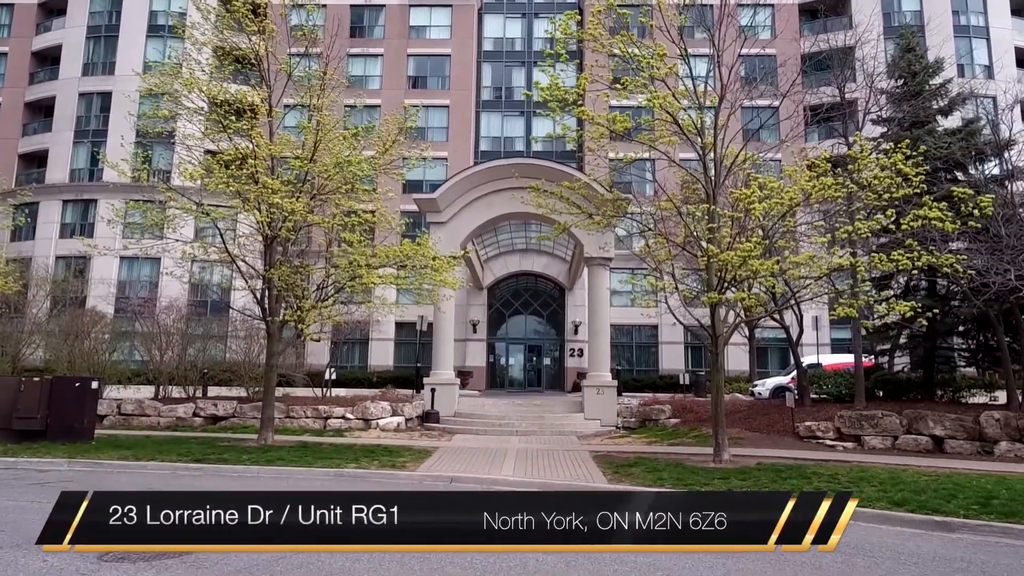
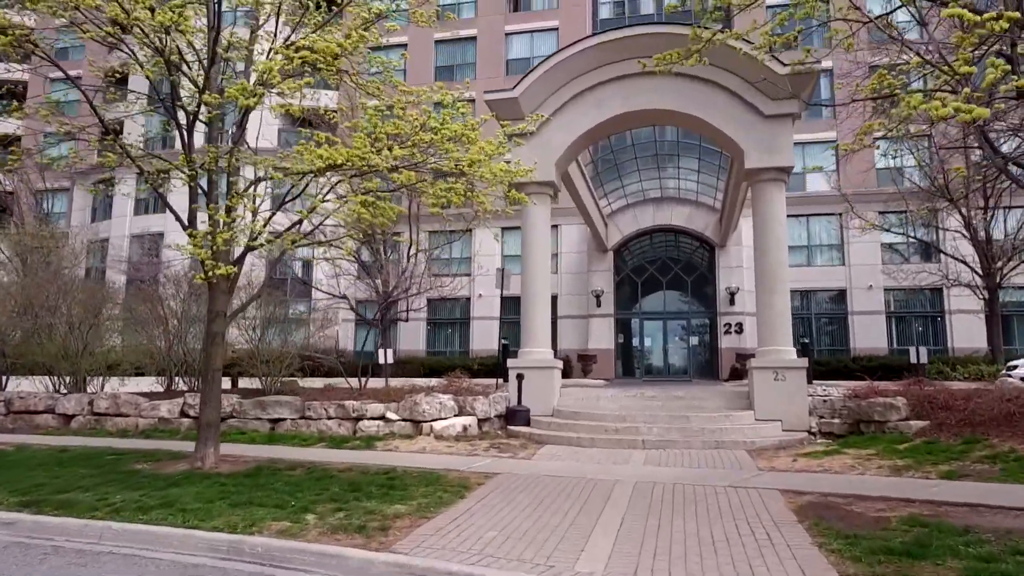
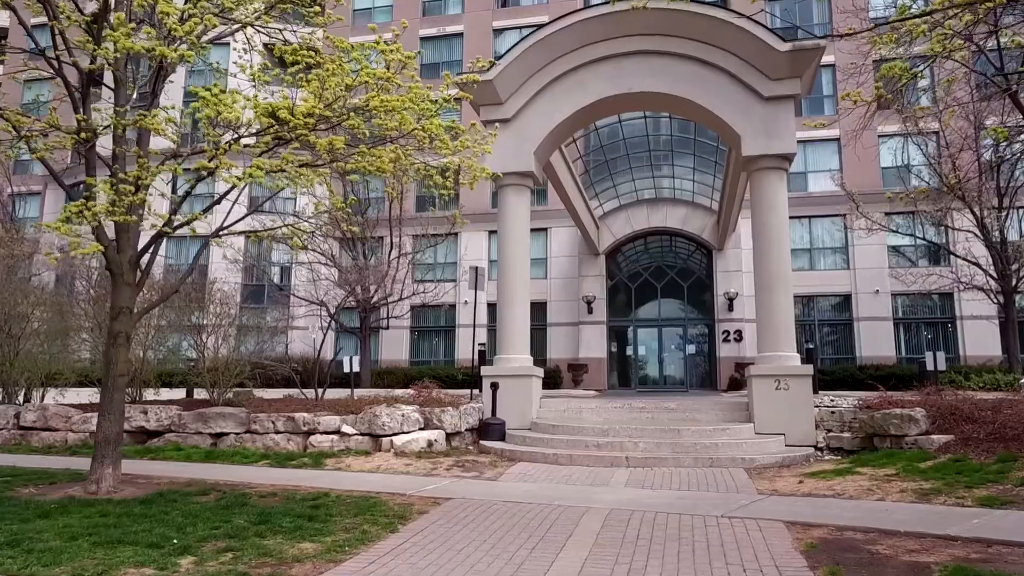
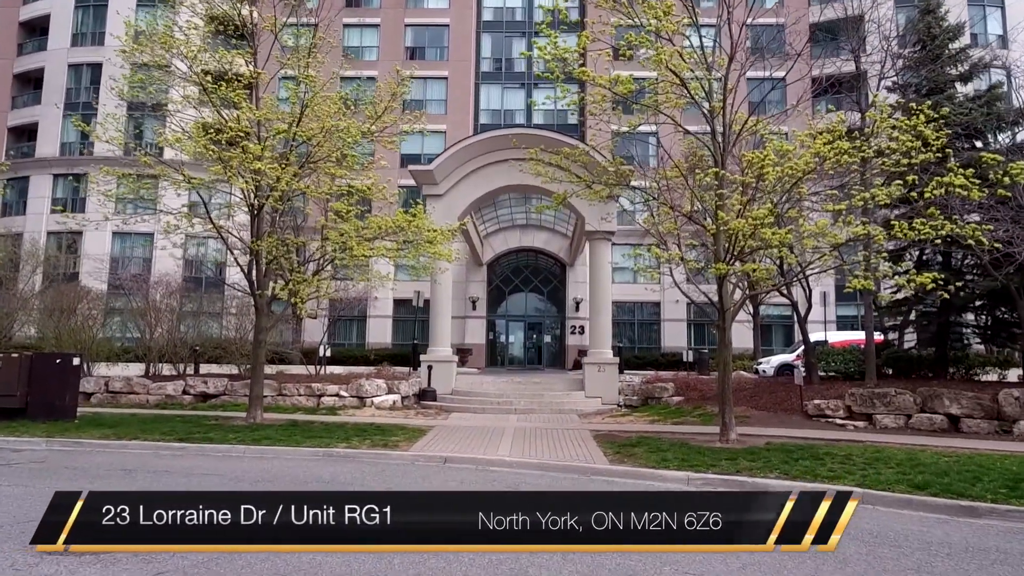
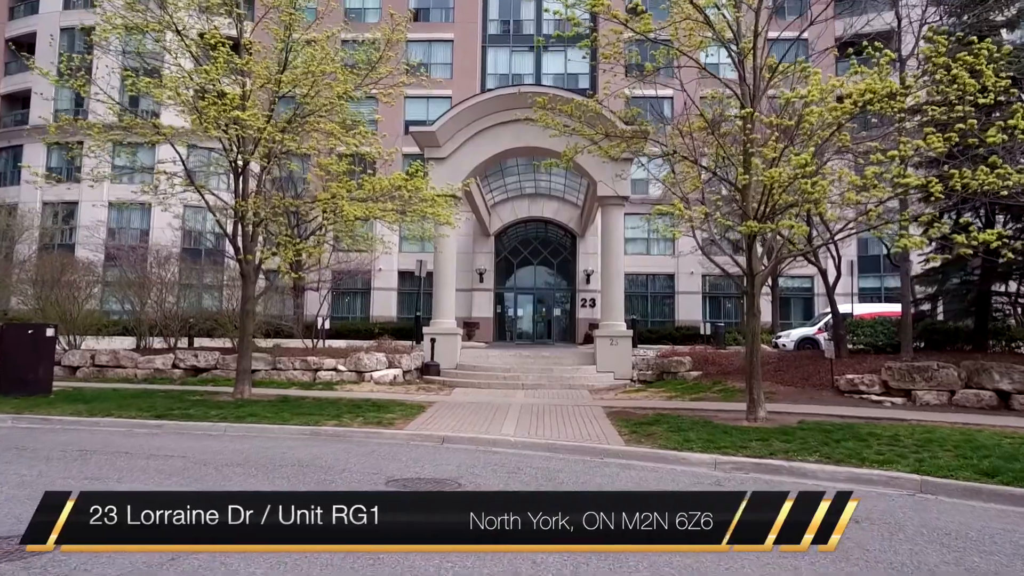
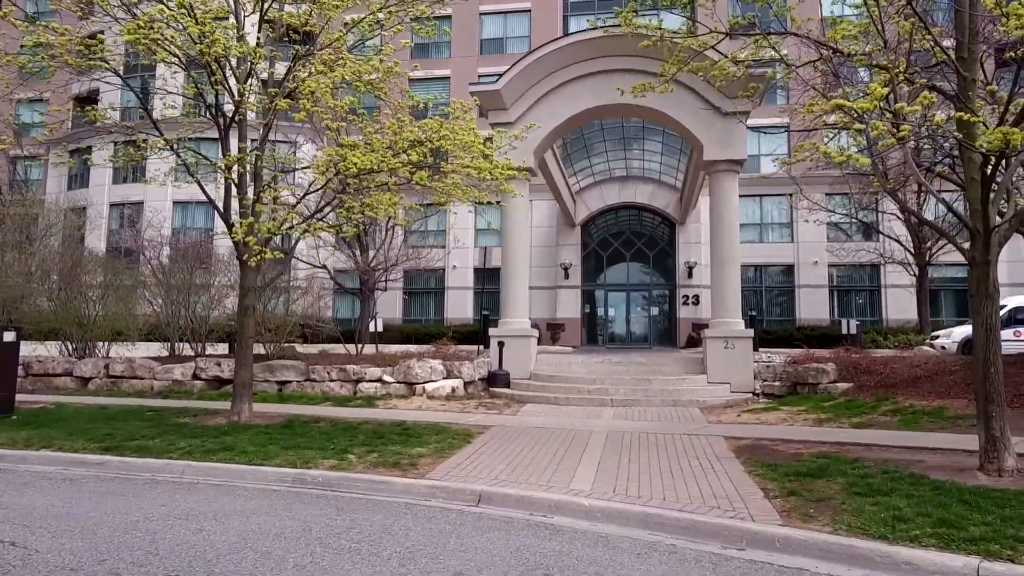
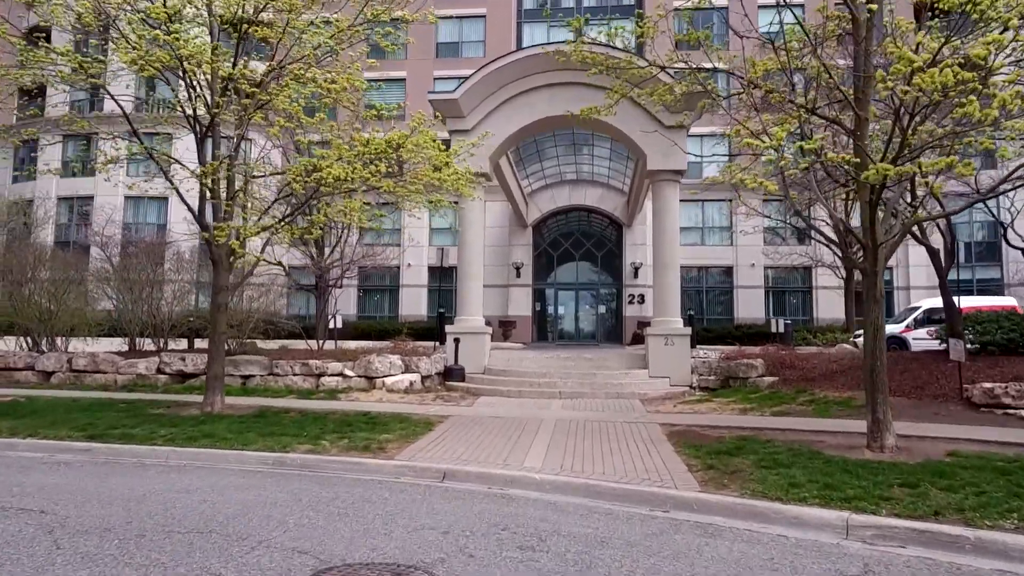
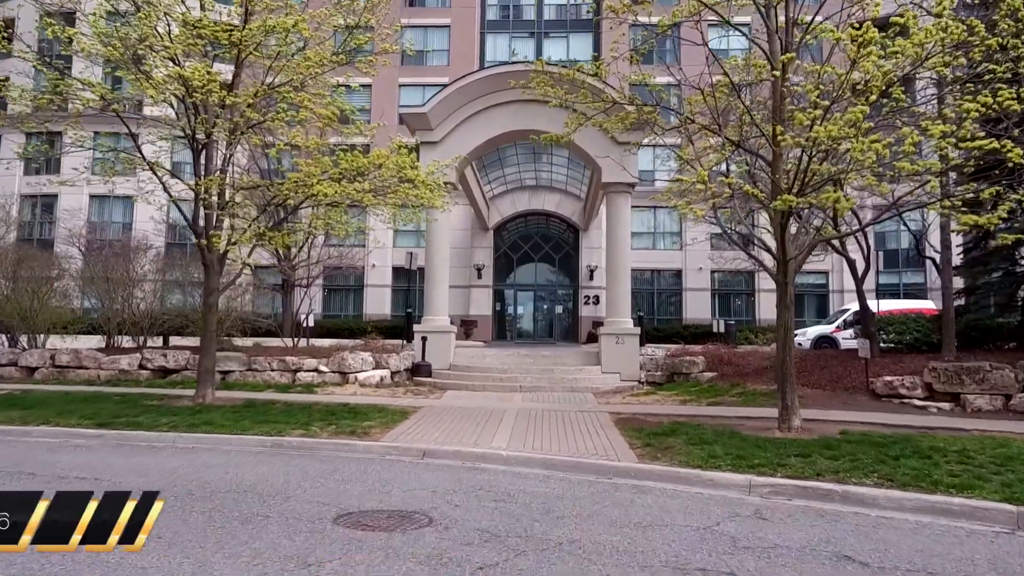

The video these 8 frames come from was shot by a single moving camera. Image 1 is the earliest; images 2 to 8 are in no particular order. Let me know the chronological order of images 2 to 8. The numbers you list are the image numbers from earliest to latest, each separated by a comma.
4, 5, 8, 7, 6, 2, 3
